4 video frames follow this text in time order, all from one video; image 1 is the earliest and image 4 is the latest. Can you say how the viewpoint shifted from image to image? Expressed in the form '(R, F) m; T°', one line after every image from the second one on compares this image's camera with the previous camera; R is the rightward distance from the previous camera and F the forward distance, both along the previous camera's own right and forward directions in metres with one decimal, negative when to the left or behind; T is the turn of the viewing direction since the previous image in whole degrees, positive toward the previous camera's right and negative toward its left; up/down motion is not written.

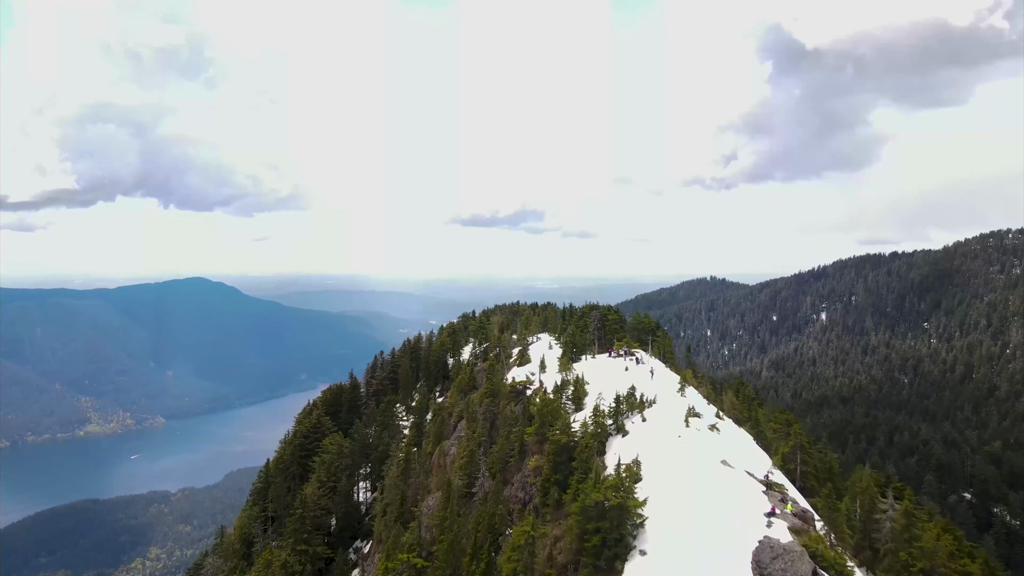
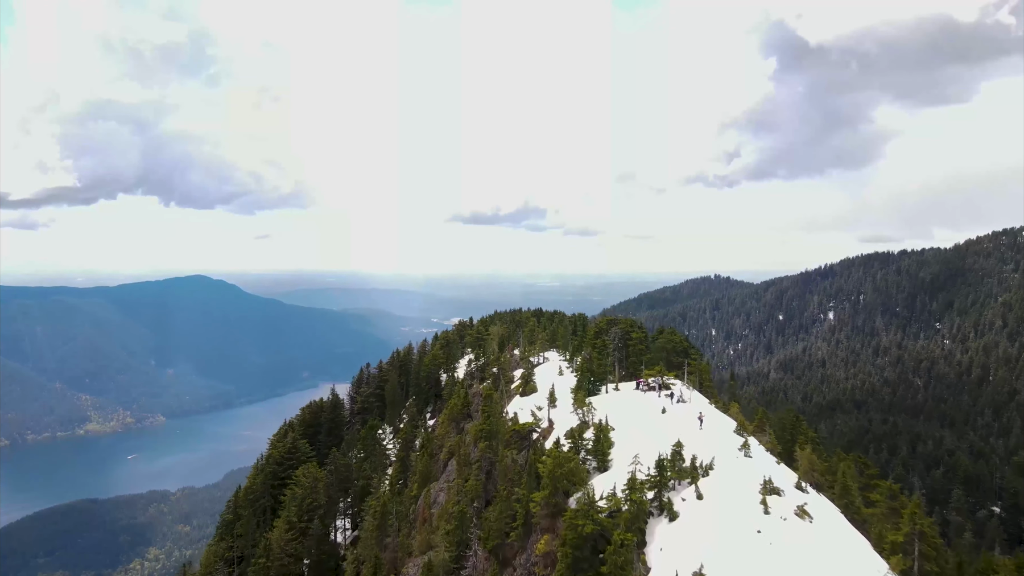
(0.0, +5.0) m; 0°
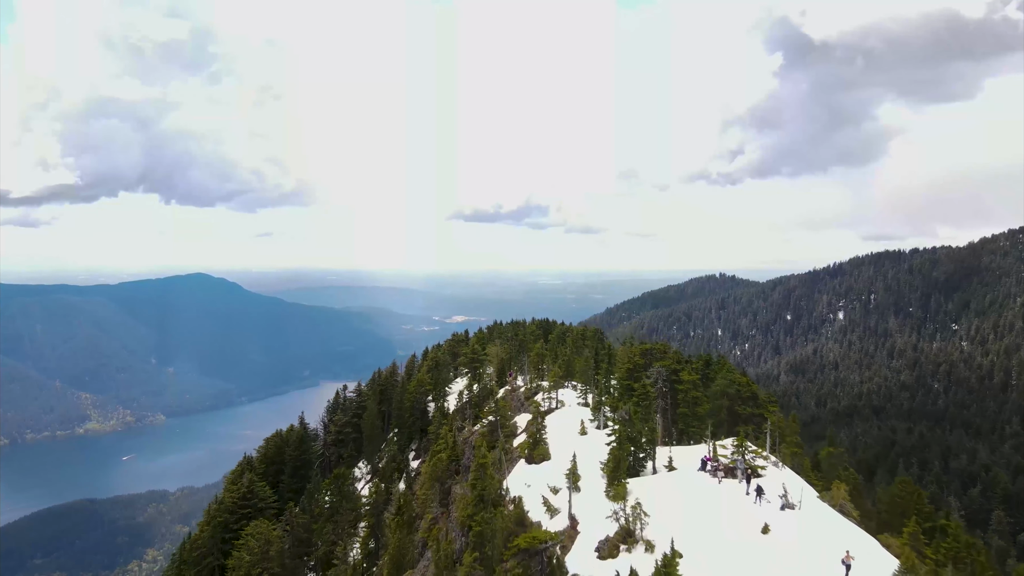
(0.0, +6.3) m; 0°
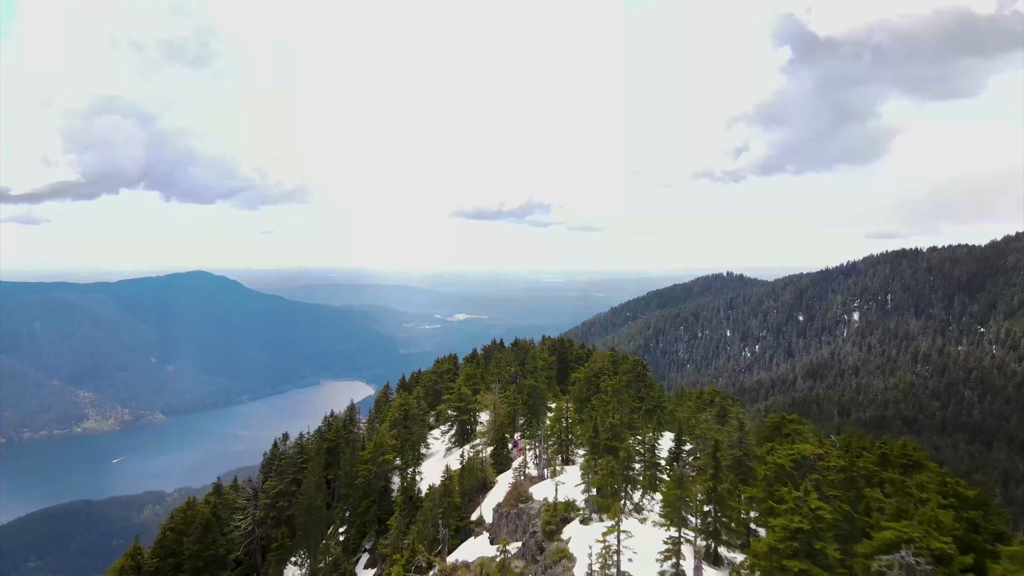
(-0.1, +9.8) m; 0°
